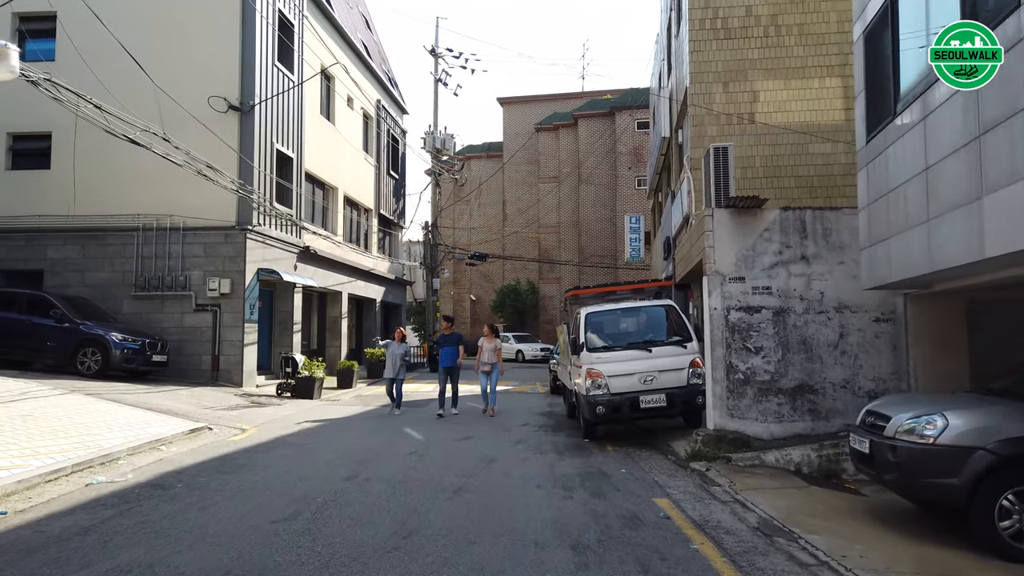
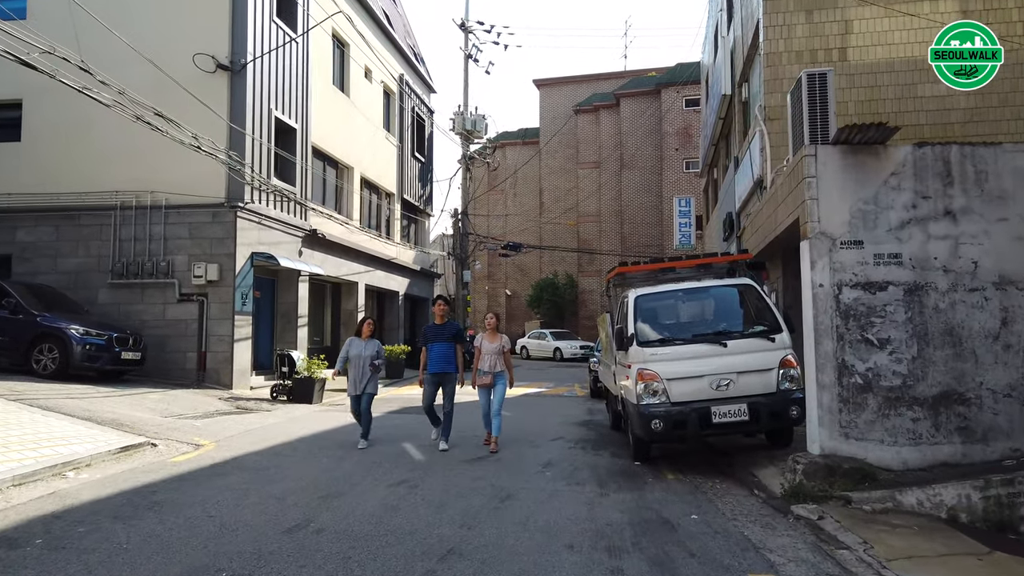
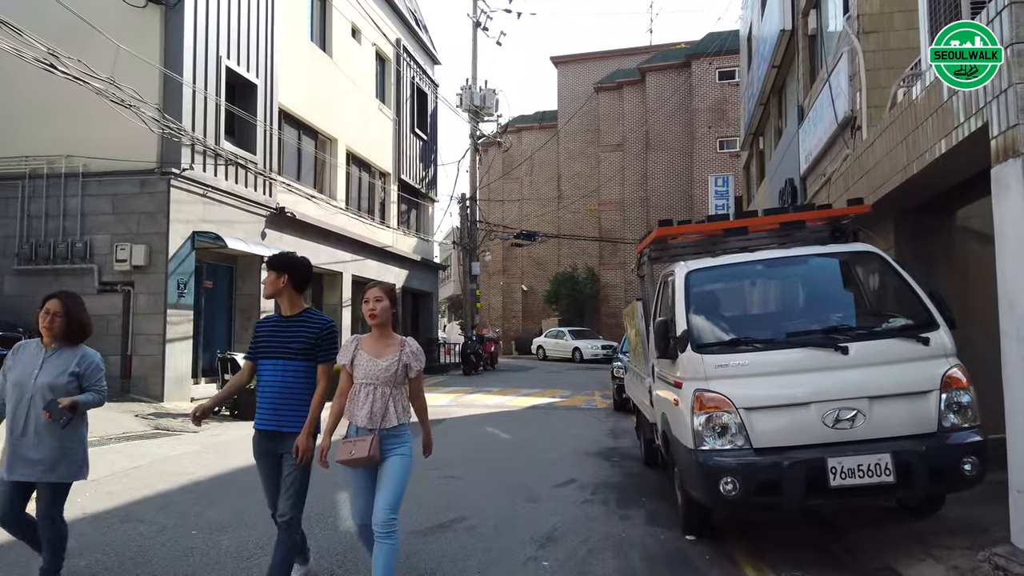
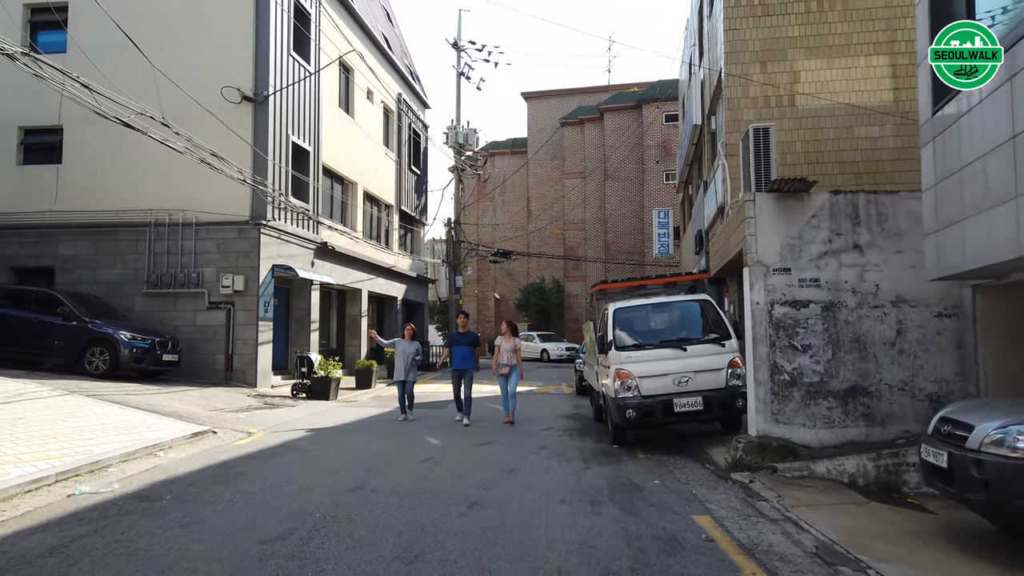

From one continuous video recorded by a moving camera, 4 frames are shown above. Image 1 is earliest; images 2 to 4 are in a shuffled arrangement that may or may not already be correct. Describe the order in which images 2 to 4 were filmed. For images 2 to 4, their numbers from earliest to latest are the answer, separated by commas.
4, 2, 3
